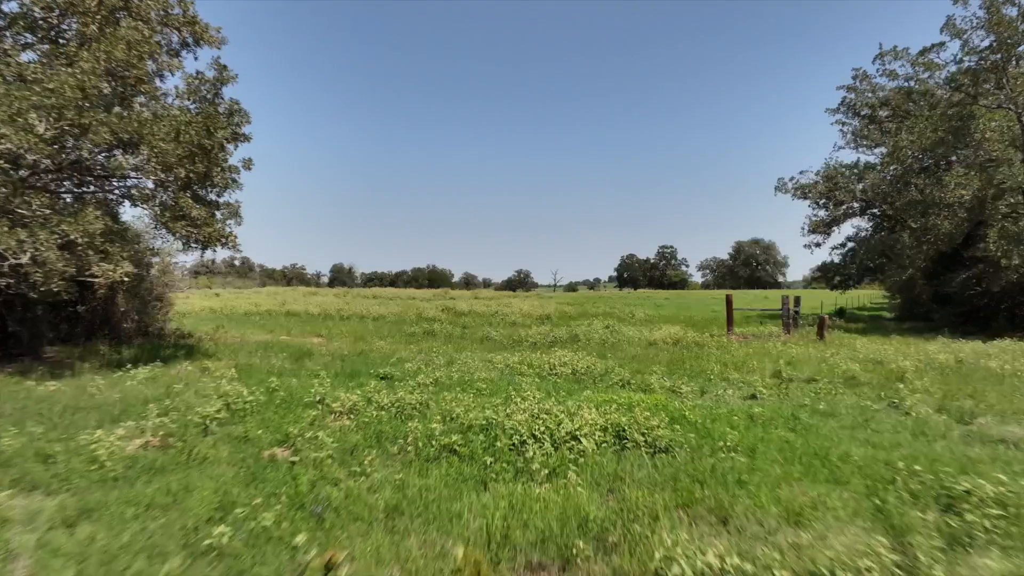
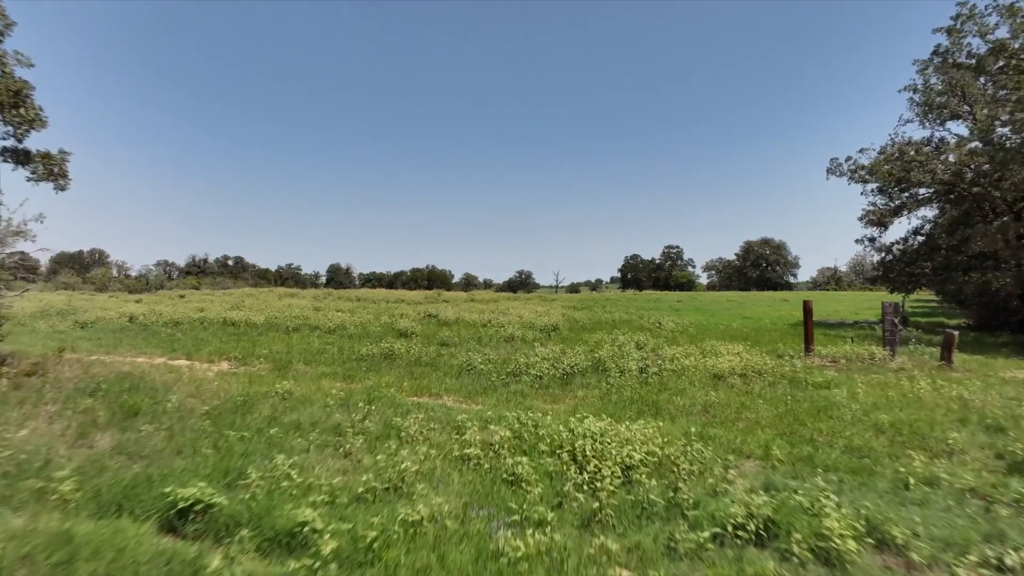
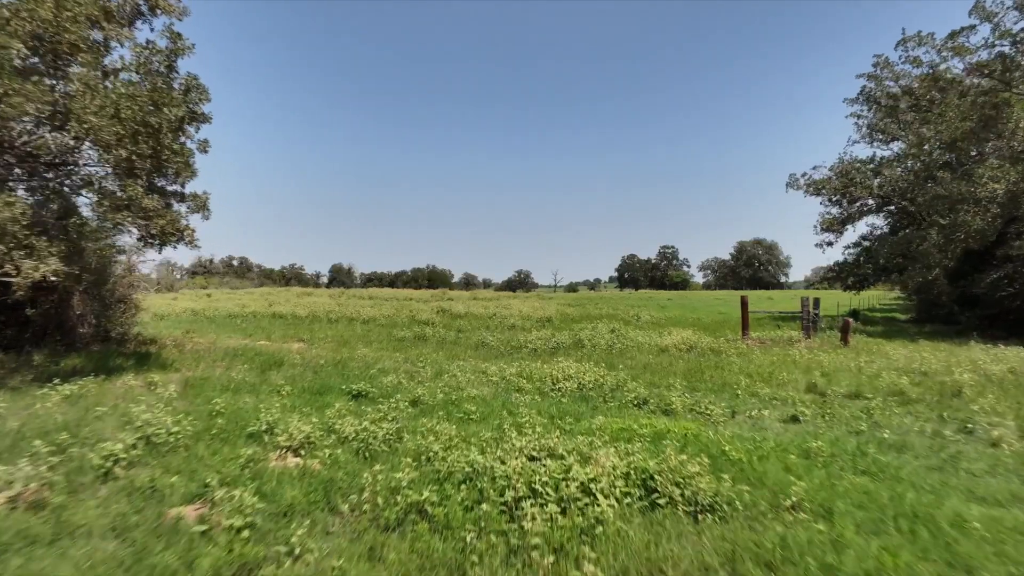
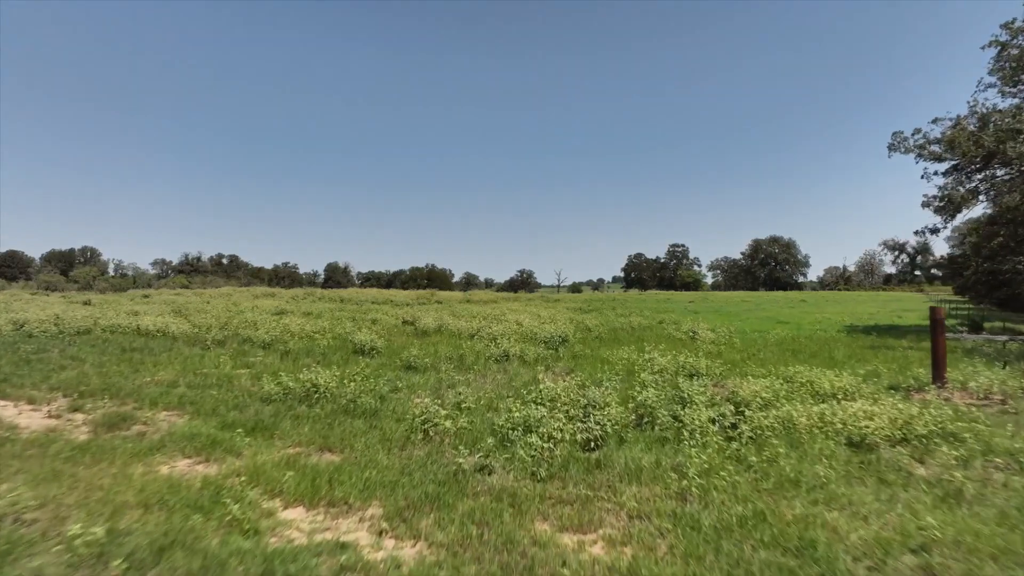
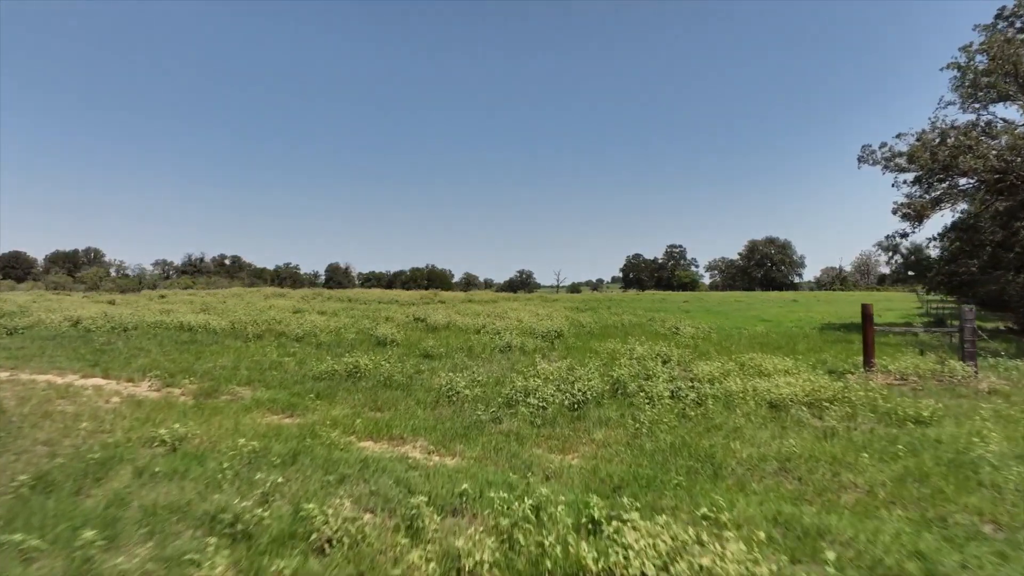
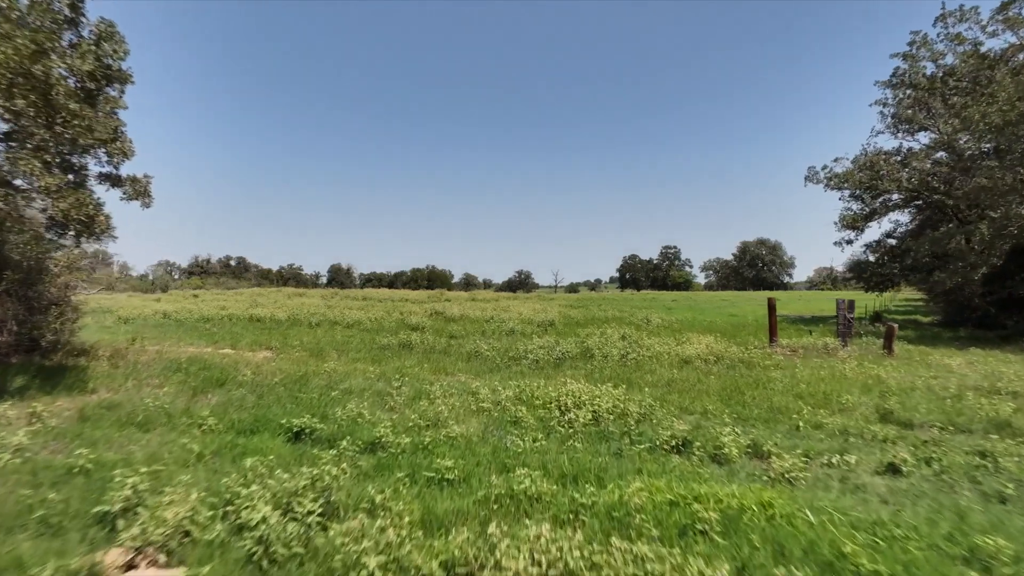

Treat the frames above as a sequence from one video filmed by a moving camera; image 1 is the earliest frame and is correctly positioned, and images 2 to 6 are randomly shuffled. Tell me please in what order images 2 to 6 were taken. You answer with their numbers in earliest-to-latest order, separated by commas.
3, 6, 2, 5, 4
